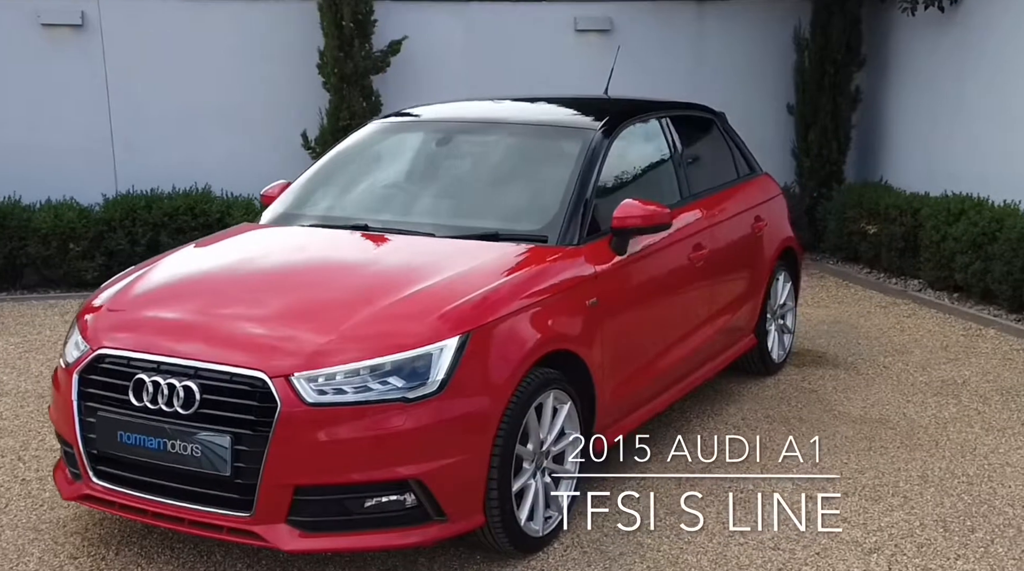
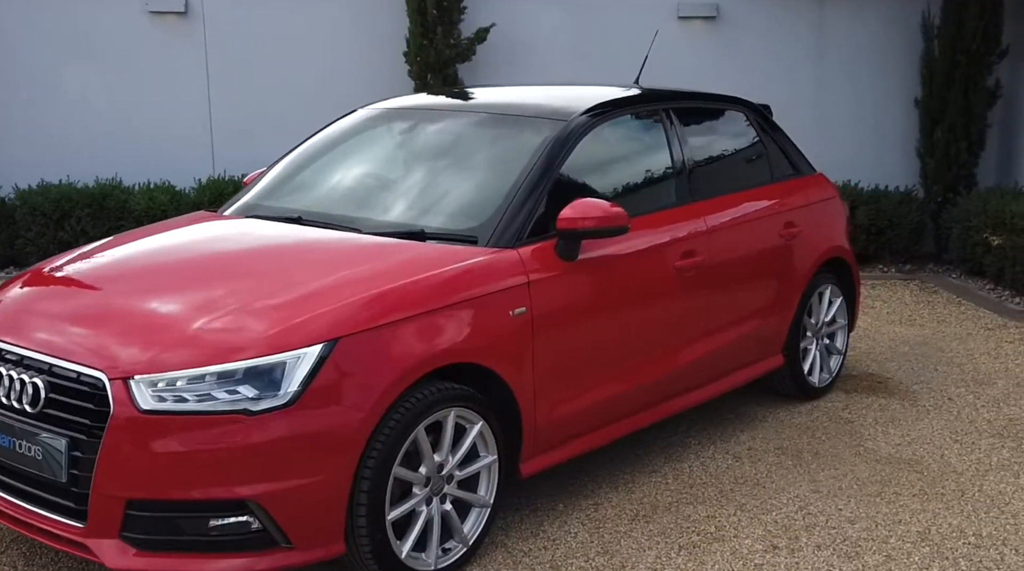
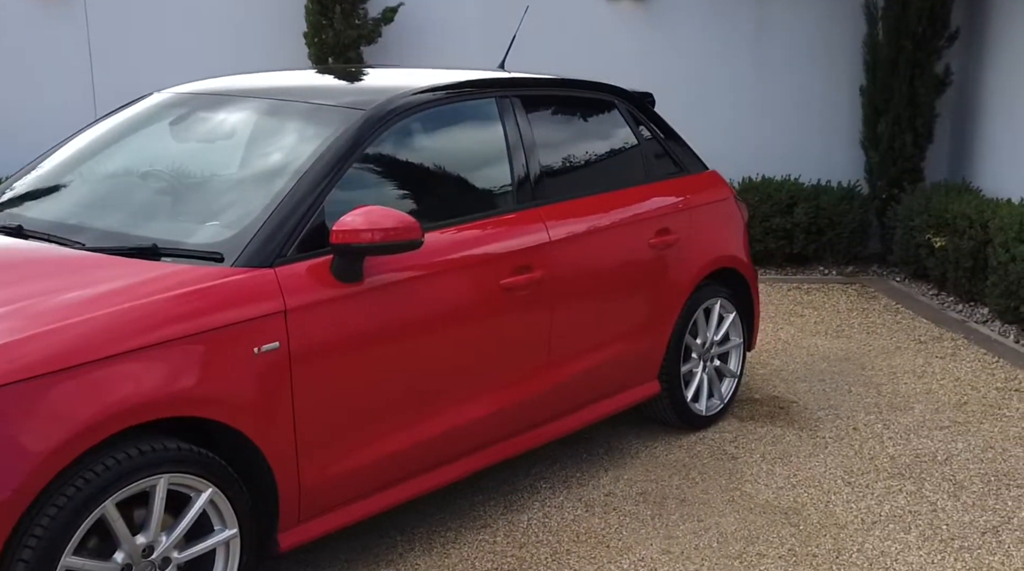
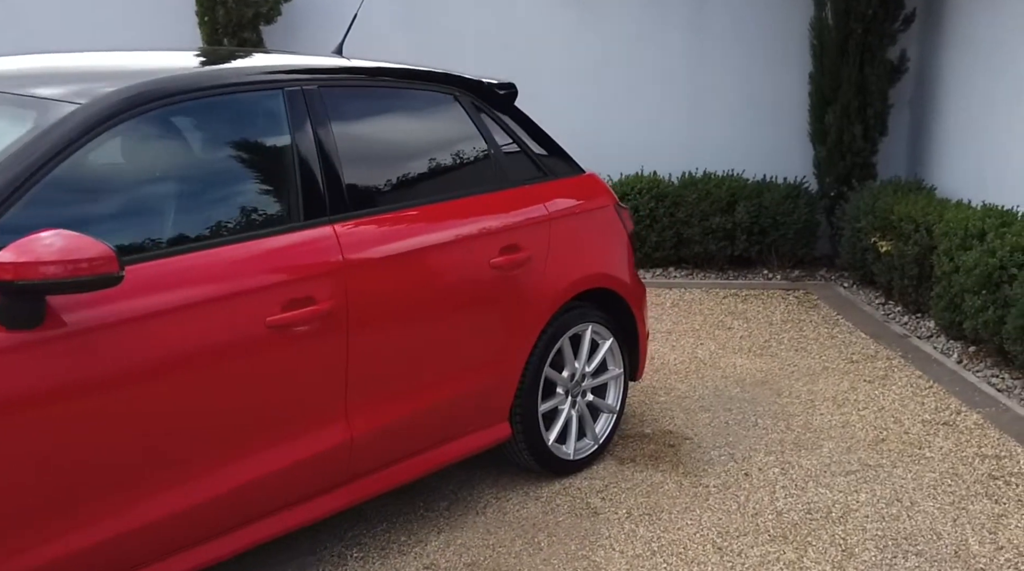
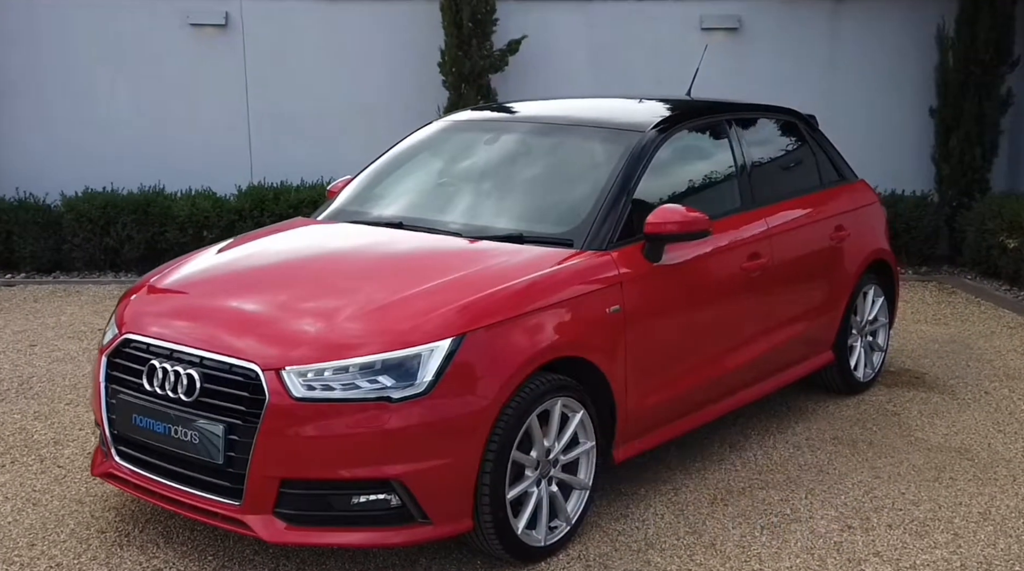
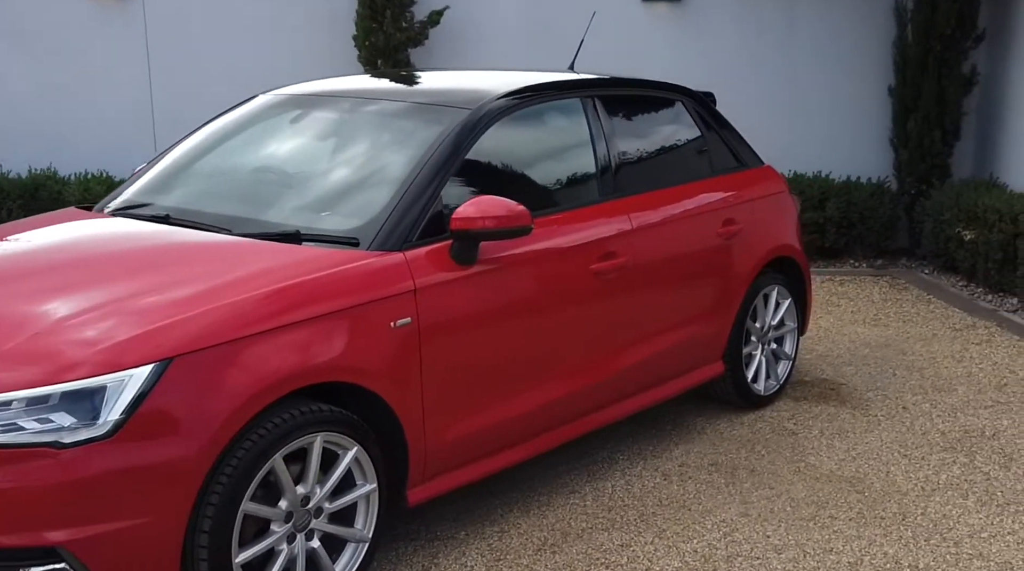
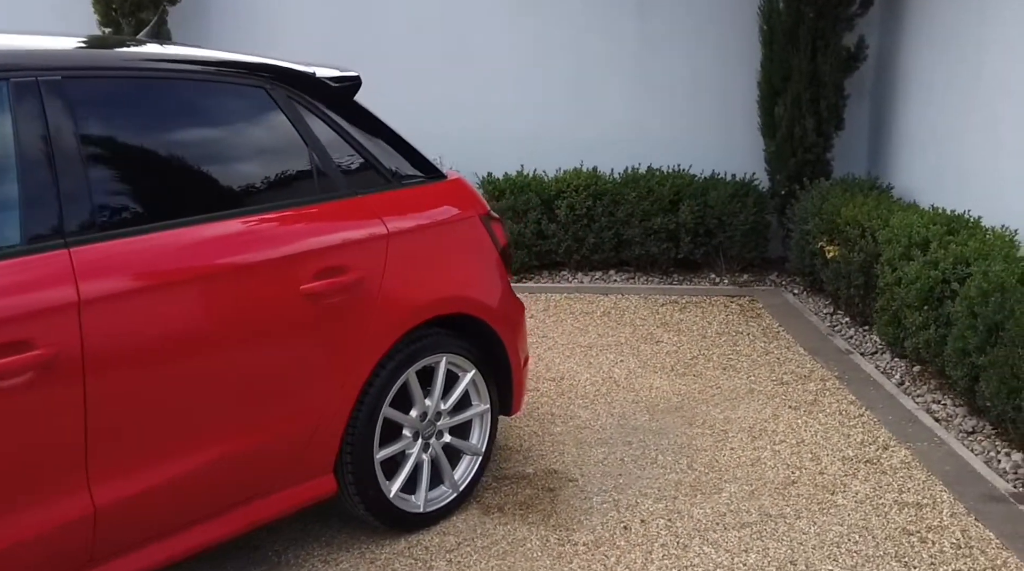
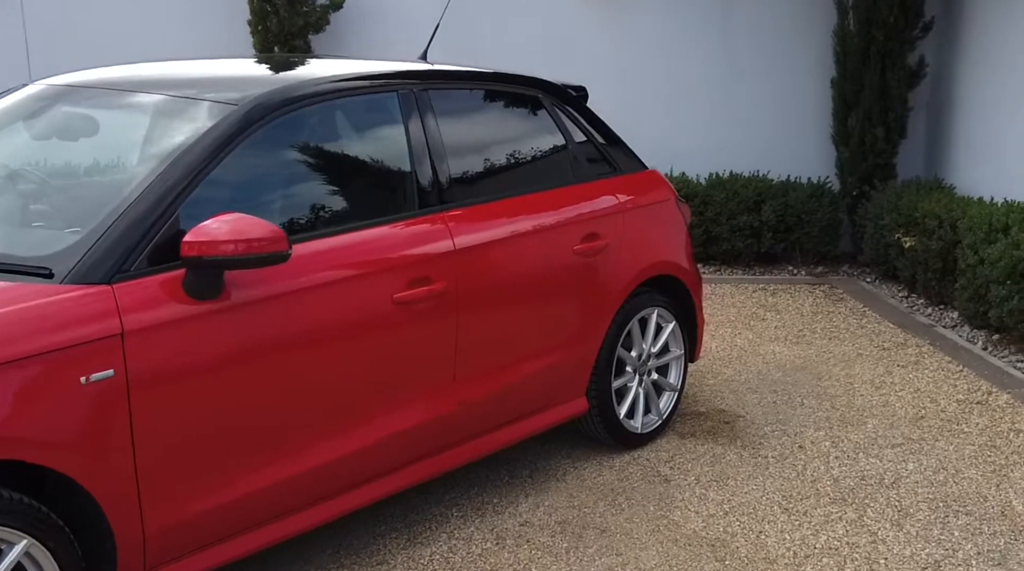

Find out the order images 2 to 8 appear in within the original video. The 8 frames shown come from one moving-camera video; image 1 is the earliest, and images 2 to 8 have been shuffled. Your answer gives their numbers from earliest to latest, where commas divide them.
5, 2, 6, 3, 8, 4, 7
